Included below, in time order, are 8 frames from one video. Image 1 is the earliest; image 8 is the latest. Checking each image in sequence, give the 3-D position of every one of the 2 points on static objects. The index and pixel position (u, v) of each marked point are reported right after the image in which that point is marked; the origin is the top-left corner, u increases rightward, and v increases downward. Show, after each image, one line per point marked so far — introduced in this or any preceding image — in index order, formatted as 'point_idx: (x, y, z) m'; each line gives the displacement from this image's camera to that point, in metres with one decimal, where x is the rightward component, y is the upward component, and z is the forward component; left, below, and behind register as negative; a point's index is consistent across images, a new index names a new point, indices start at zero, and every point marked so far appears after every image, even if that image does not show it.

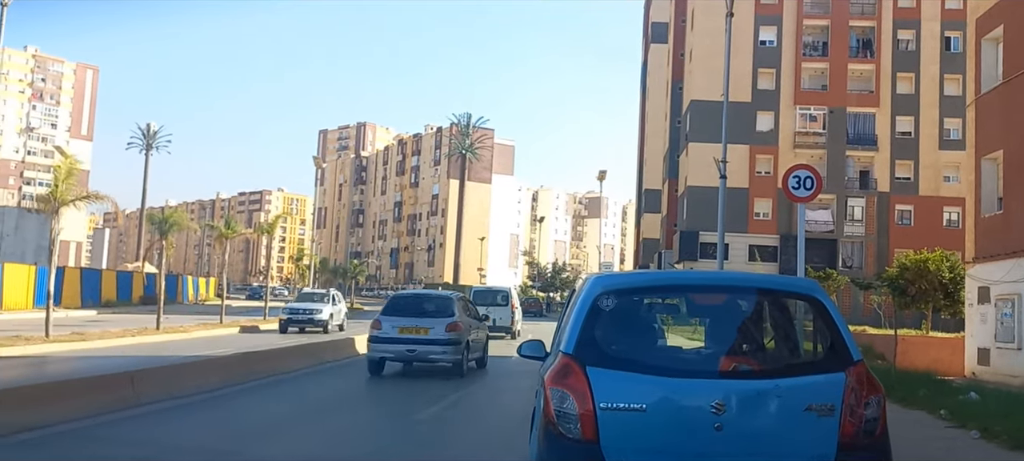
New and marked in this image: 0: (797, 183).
0: (+4.1, +0.7, +12.8) m
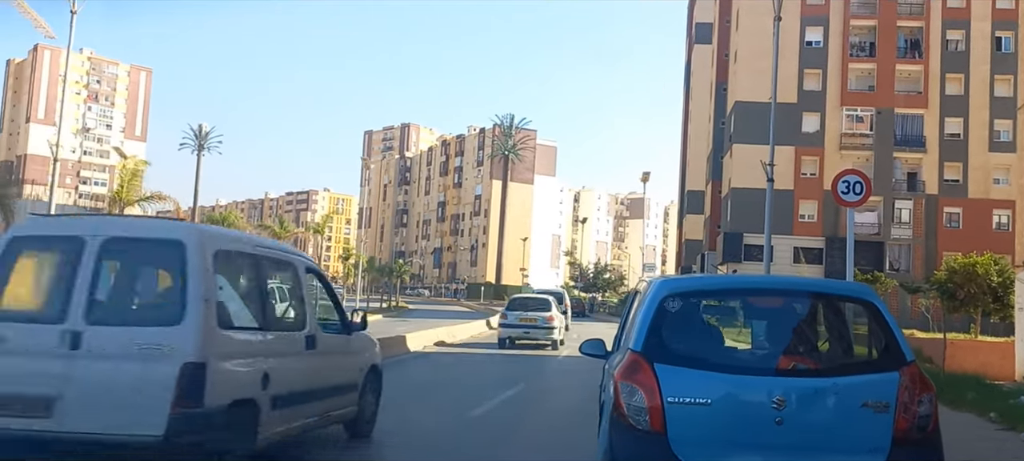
0: (+4.8, +0.6, +12.9) m
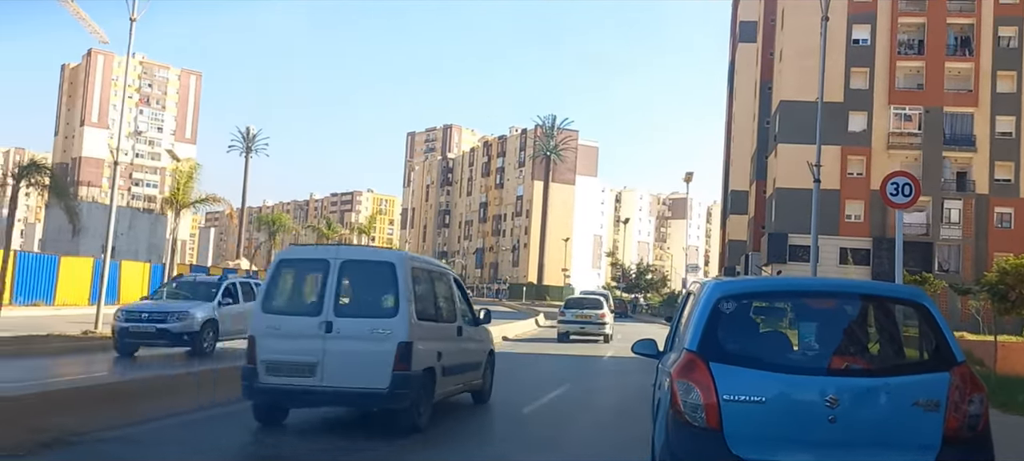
0: (+5.5, +0.6, +12.9) m
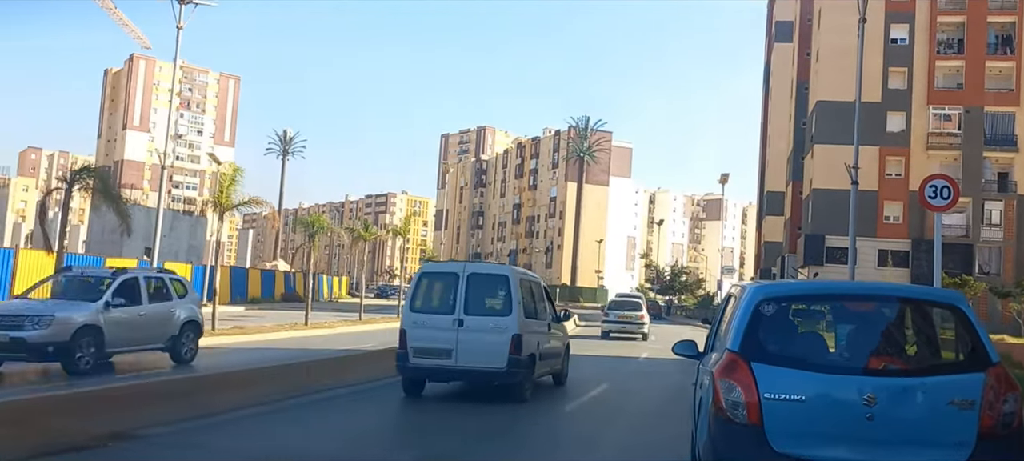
0: (+6.1, +0.5, +13.0) m
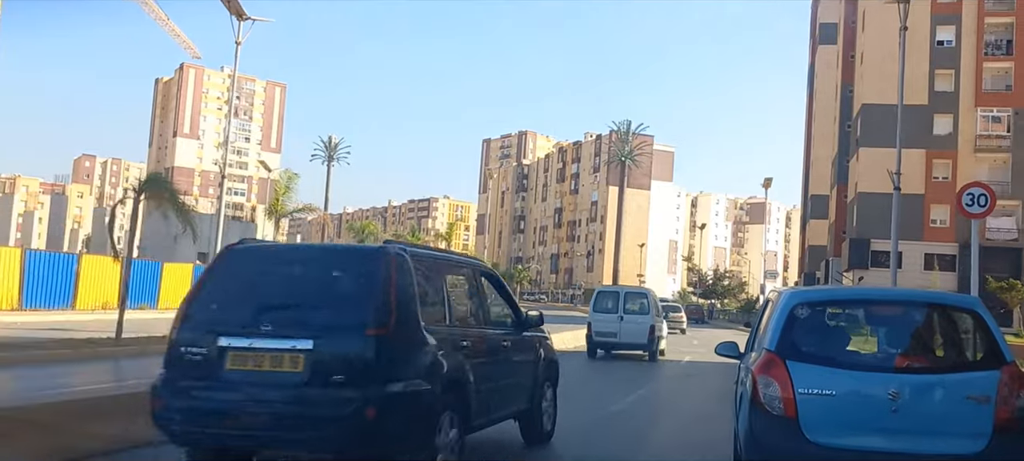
0: (+6.9, +0.4, +13.3) m
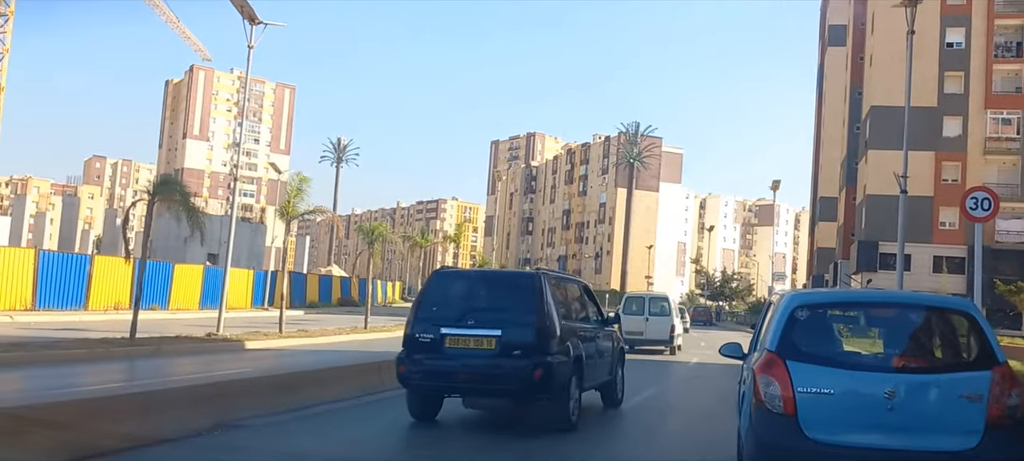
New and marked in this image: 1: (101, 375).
0: (+7.0, +0.4, +13.5) m
1: (-7.6, -2.7, +16.5) m
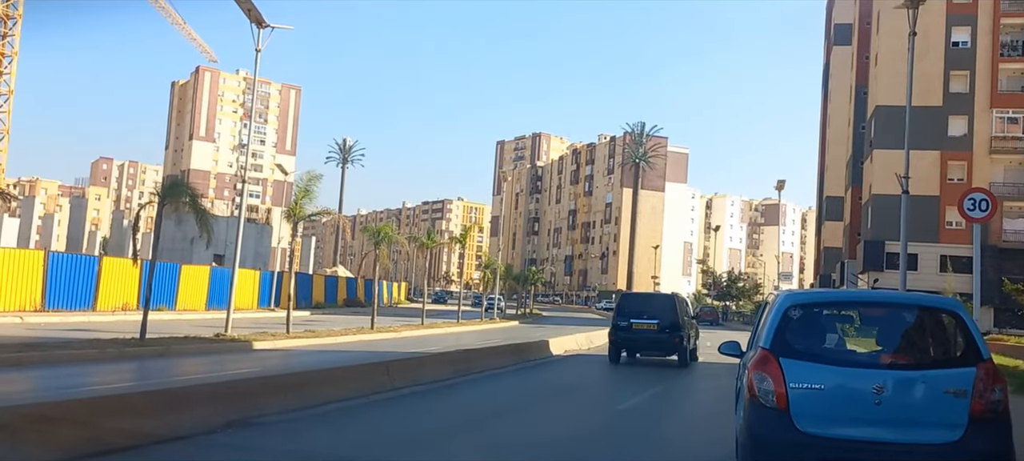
0: (+7.1, +0.4, +13.7) m
1: (-7.5, -2.7, +16.7) m
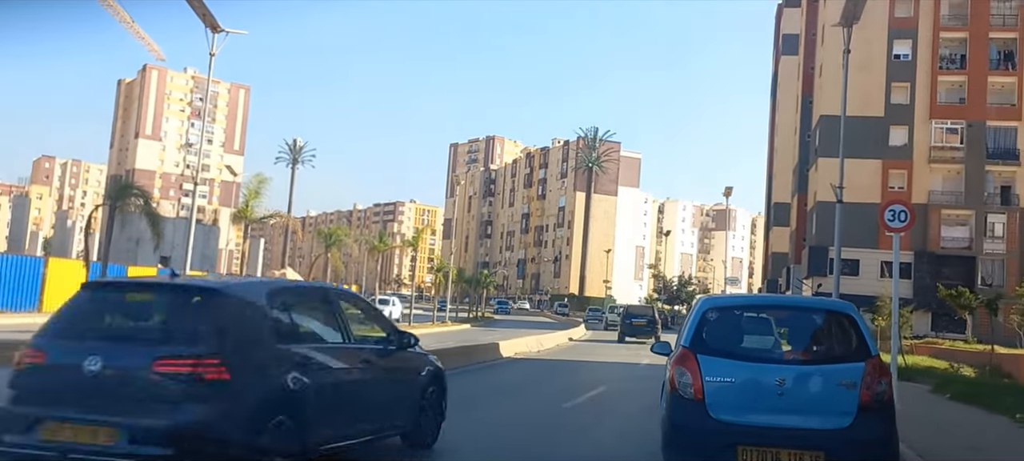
0: (+6.2, +0.3, +14.5) m
1: (-8.5, -2.7, +16.9) m
